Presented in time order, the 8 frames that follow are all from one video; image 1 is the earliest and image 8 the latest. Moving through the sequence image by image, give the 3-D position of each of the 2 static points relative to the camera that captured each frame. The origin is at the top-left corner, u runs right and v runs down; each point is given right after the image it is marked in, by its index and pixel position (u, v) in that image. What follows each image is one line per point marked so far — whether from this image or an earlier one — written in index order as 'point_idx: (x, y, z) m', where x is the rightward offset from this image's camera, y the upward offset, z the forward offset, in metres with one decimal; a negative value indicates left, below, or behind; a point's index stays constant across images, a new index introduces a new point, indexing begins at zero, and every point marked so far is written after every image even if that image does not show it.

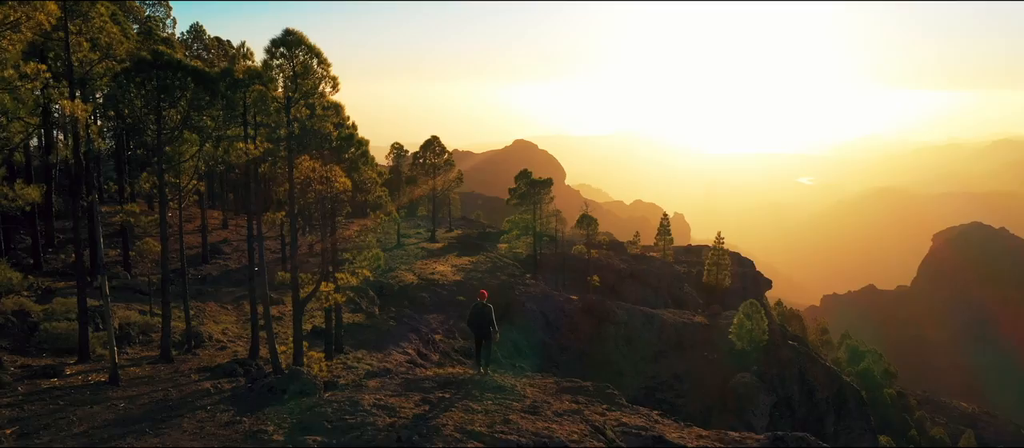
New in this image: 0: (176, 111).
0: (-11.2, +3.7, +19.3) m
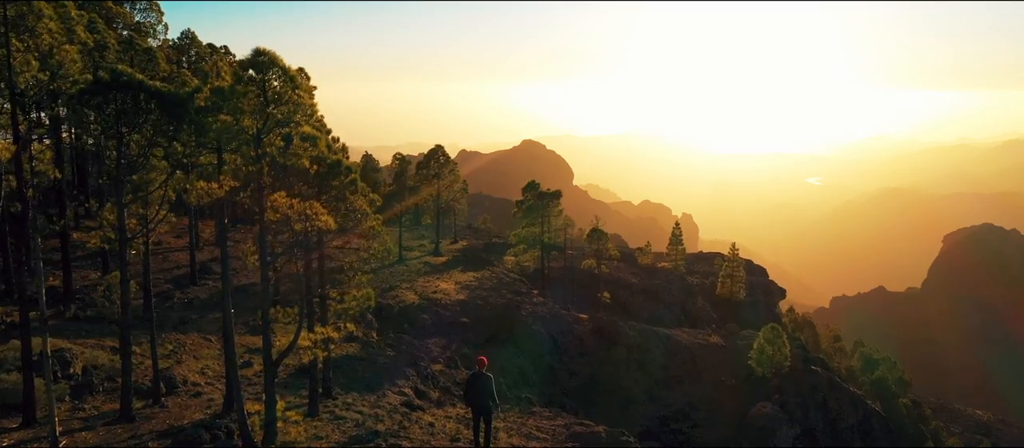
0: (-11.1, +2.6, +17.2) m
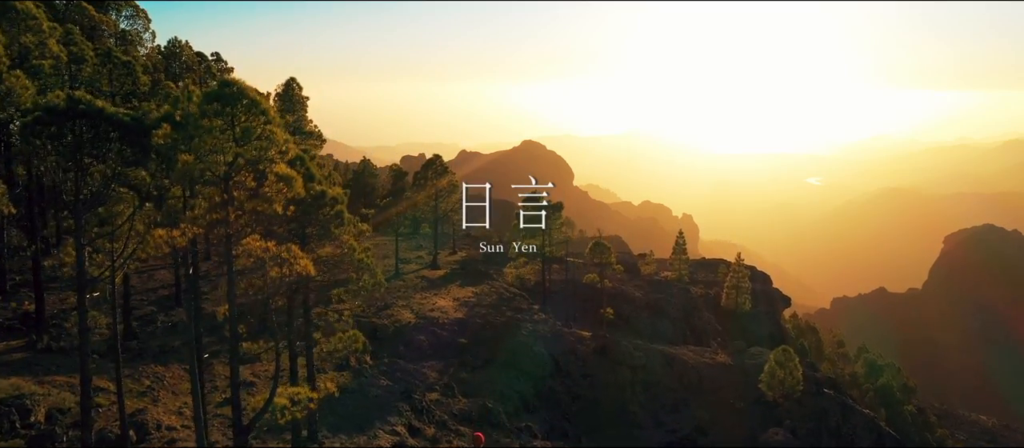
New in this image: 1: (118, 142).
0: (-11.1, +1.5, +15.6) m
1: (-10.8, +2.2, +15.9) m
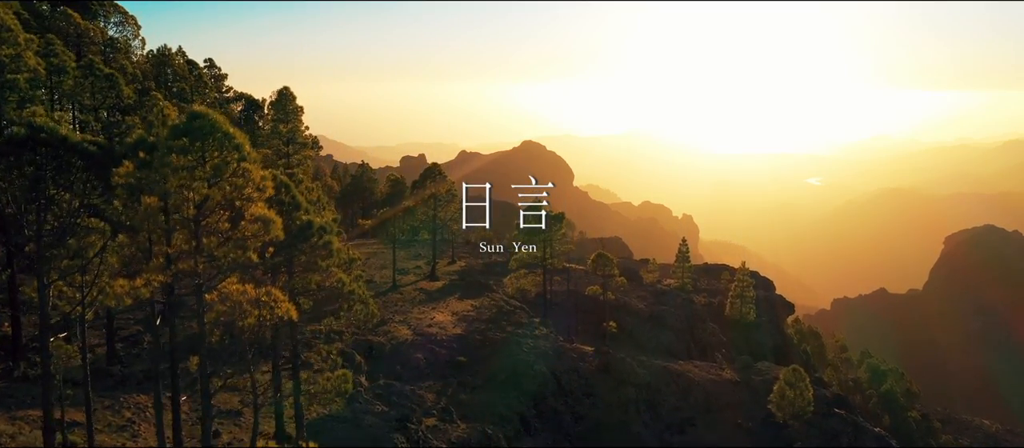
0: (-11.0, +0.6, +14.4) m
1: (-10.8, +1.3, +14.7) m
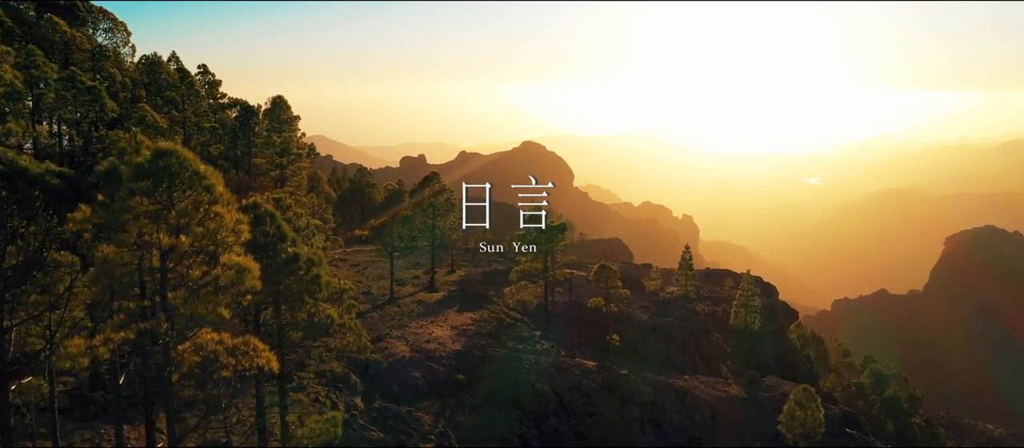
0: (-11.0, -0.2, +13.3) m
1: (-10.8, +0.4, +13.5) m
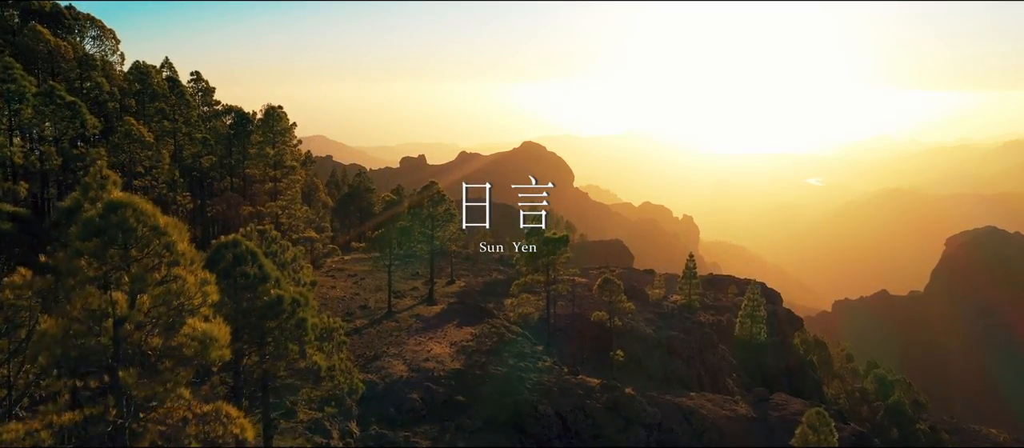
0: (-10.9, -1.1, +12.0) m
1: (-10.7, -0.5, +12.3) m
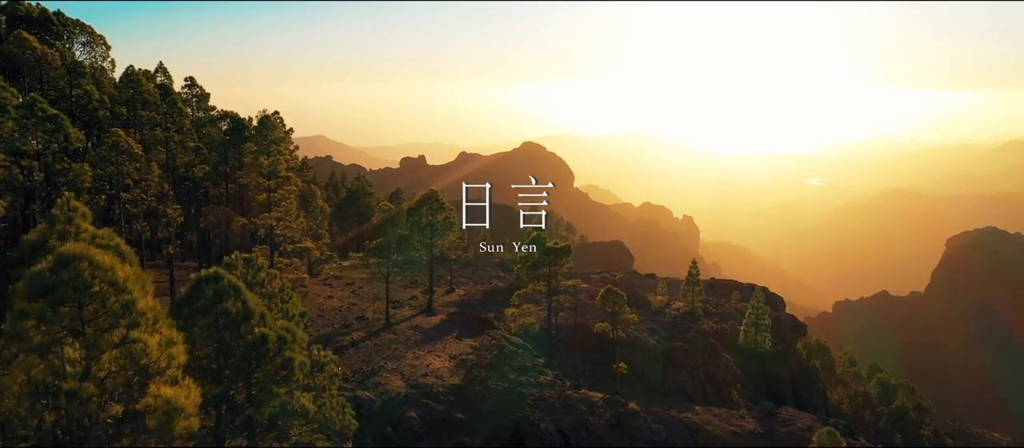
0: (-10.9, -1.8, +11.1) m
1: (-10.6, -1.2, +11.3) m
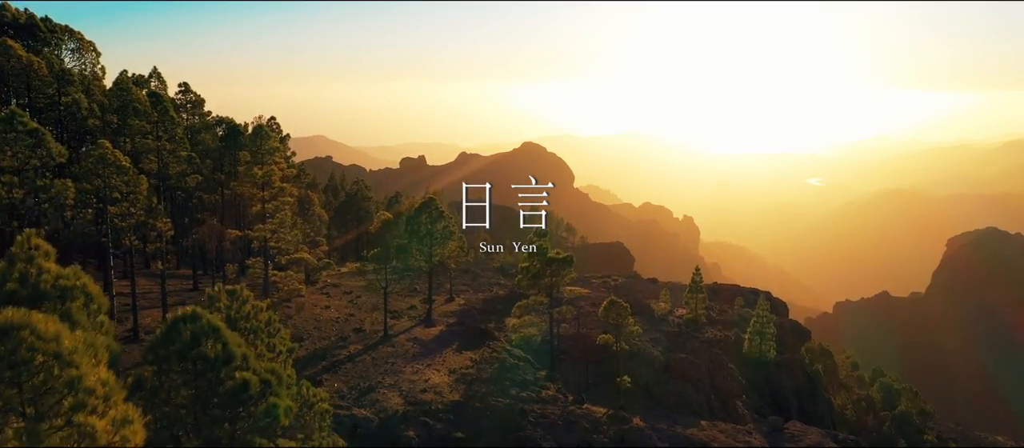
0: (-10.8, -2.5, +10.1) m
1: (-10.6, -1.9, +10.3) m
